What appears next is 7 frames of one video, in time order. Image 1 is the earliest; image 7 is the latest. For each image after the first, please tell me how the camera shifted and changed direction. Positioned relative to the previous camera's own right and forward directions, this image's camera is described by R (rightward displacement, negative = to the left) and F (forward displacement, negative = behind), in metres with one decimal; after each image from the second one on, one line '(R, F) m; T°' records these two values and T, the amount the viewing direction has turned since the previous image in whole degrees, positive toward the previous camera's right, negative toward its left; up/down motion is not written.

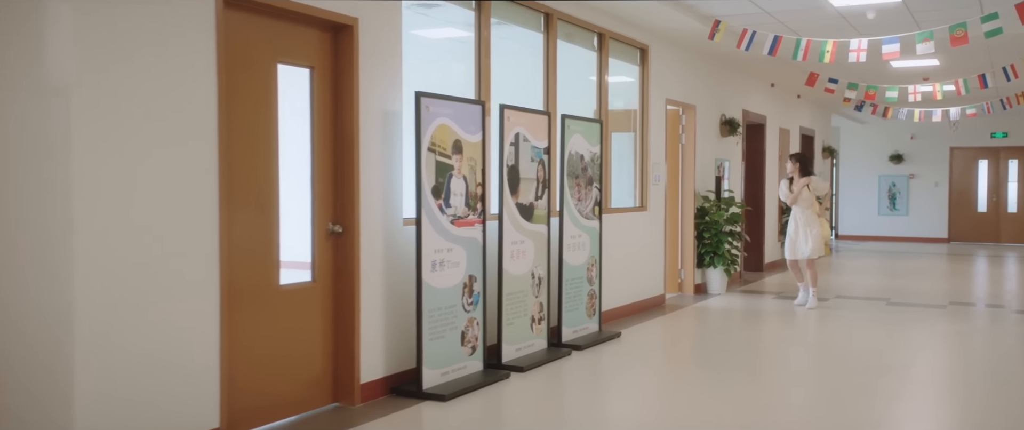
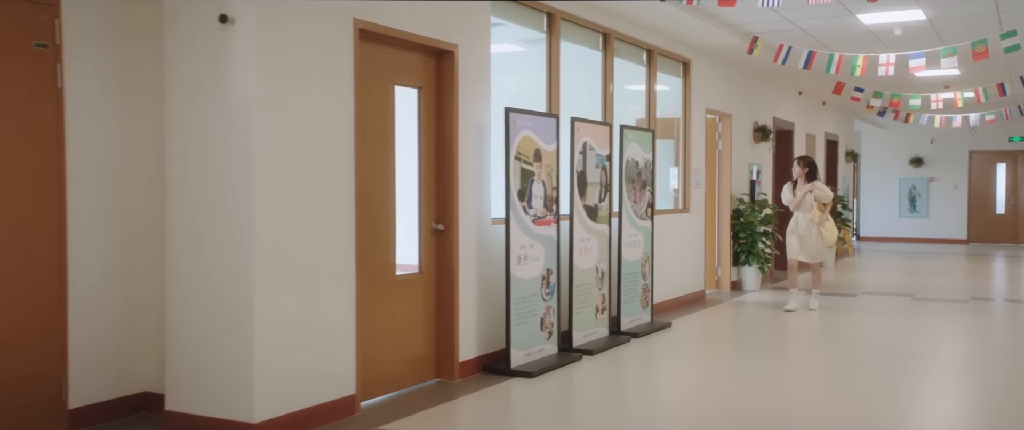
(-0.4, -0.8) m; -1°
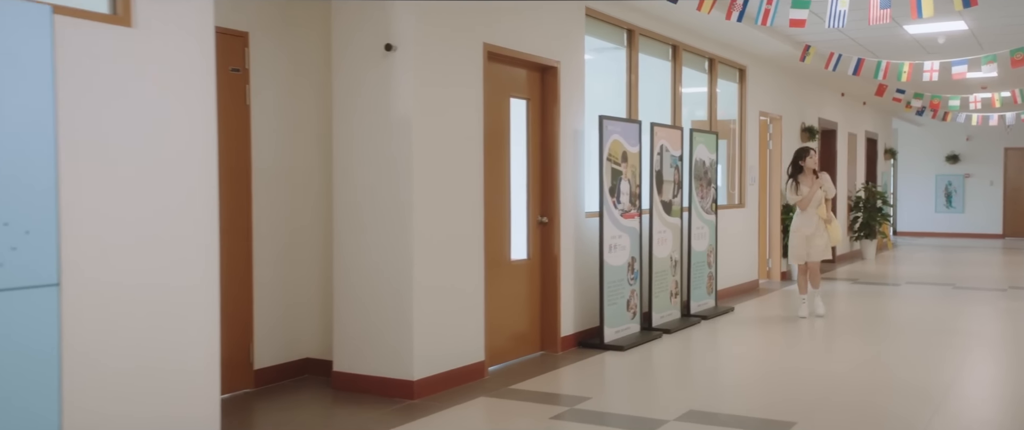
(-0.5, -0.9) m; -2°
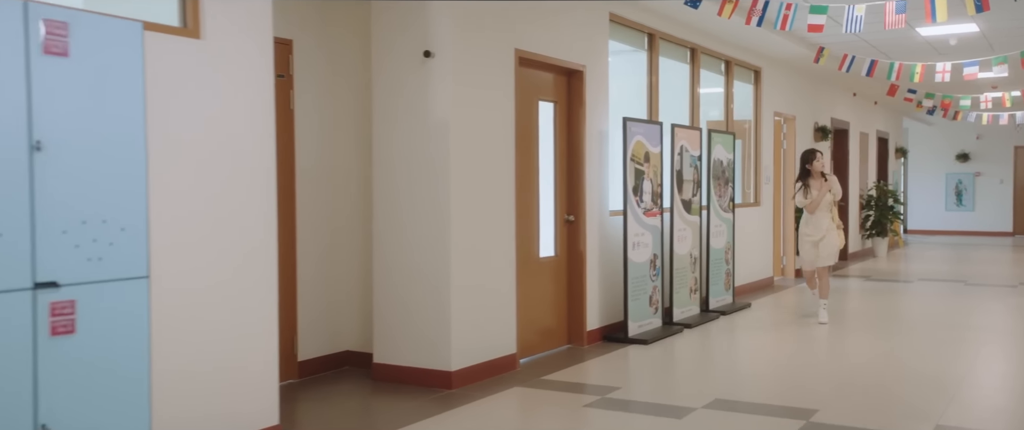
(-0.1, -0.3) m; 0°
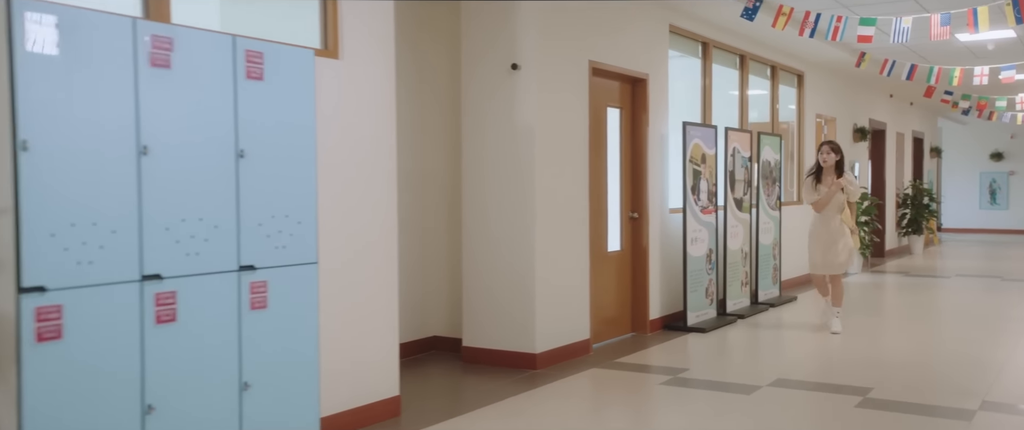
(-0.3, -0.6) m; -2°
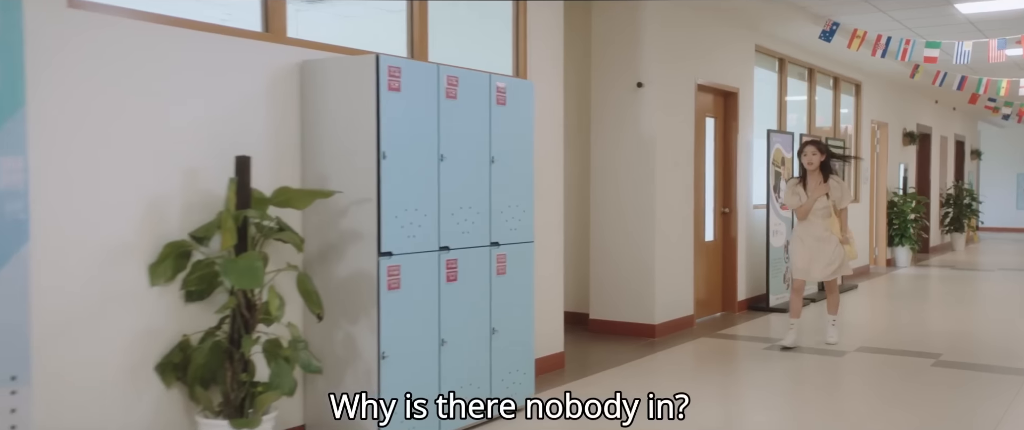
(-0.7, -1.2) m; -2°
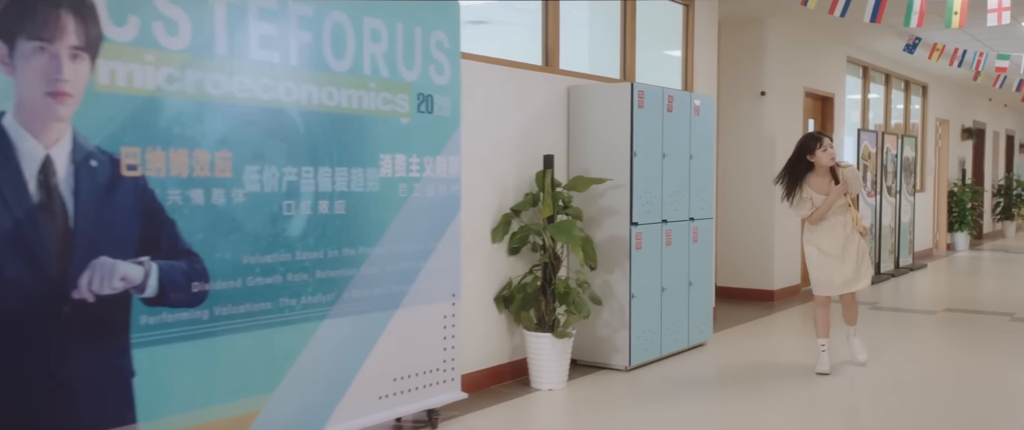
(-1.0, -1.7) m; -2°
